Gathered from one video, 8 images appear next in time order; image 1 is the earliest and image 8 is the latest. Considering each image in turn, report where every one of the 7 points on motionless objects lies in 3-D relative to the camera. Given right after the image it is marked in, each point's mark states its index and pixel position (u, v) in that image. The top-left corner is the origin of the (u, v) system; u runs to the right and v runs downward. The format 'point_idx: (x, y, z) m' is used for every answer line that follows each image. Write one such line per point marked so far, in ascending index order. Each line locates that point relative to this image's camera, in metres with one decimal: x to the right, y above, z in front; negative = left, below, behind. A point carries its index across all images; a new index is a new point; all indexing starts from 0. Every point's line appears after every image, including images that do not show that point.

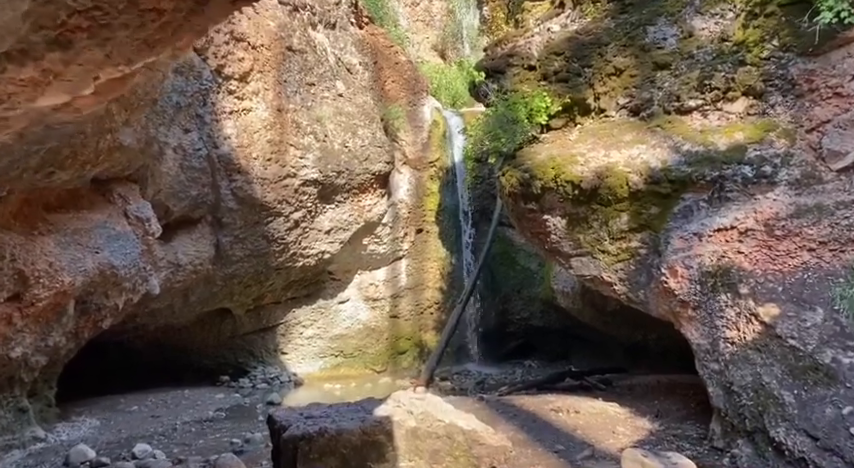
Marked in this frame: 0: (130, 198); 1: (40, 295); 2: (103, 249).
0: (-2.7, +0.3, +5.8) m
1: (-2.8, -0.4, +4.7) m
2: (-2.7, -0.1, +5.4) m
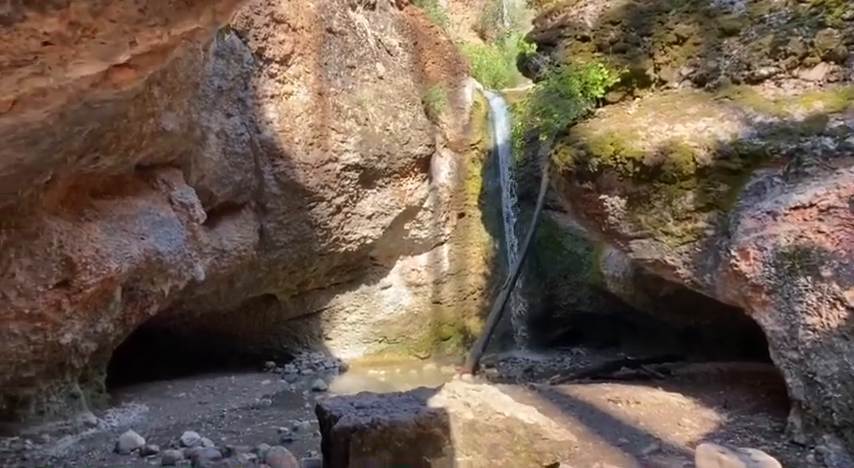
0: (-2.3, +0.5, +5.8) m
1: (-2.5, -0.3, +4.6) m
2: (-2.3, 0.0, +5.3) m
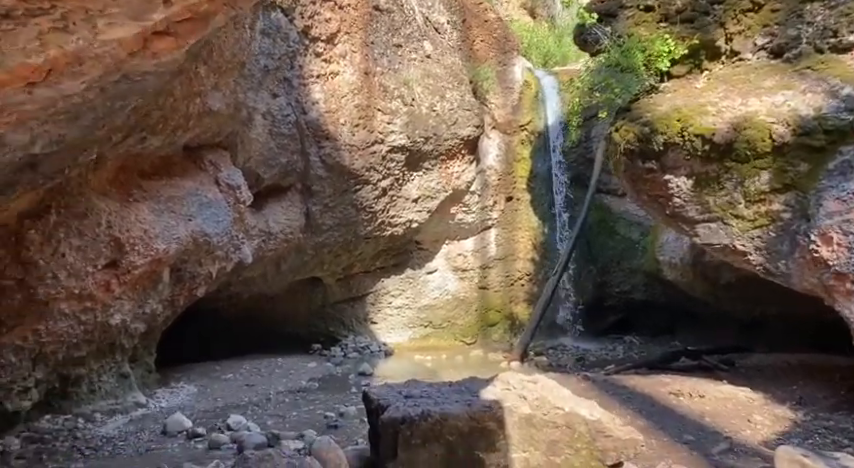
0: (-1.9, +0.6, +5.8) m
1: (-2.1, -0.2, +4.6) m
2: (-1.9, +0.1, +5.3) m
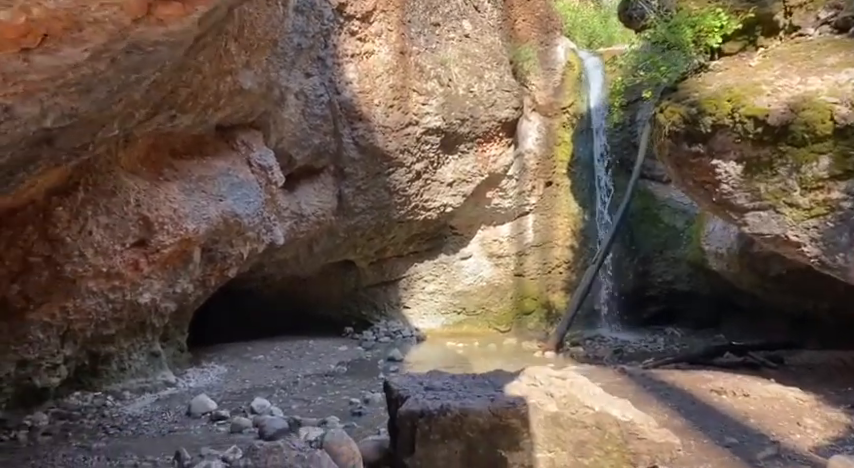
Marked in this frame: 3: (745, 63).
0: (-1.6, +0.8, +5.7) m
1: (-1.9, -0.1, +4.6) m
2: (-1.6, +0.3, +5.2) m
3: (+2.1, +1.2, +4.3) m
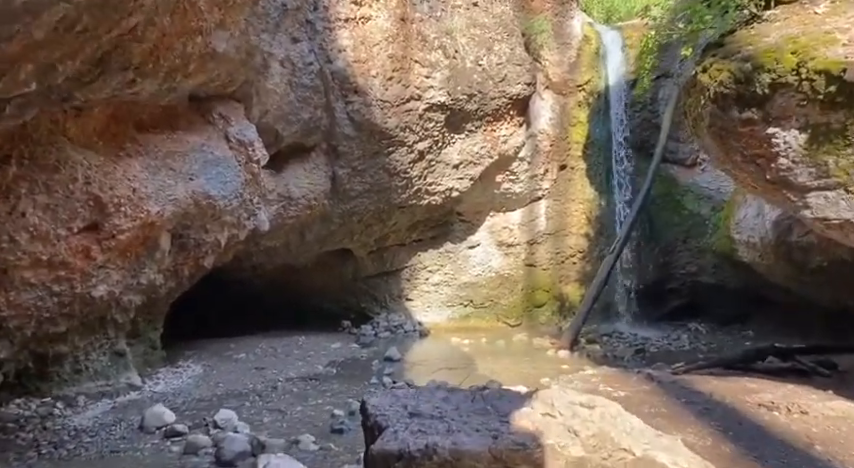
0: (-1.5, +0.9, +5.1) m
1: (-1.9, +0.1, +4.0) m
2: (-1.7, +0.4, +4.6) m
3: (+2.1, +1.2, +3.6) m
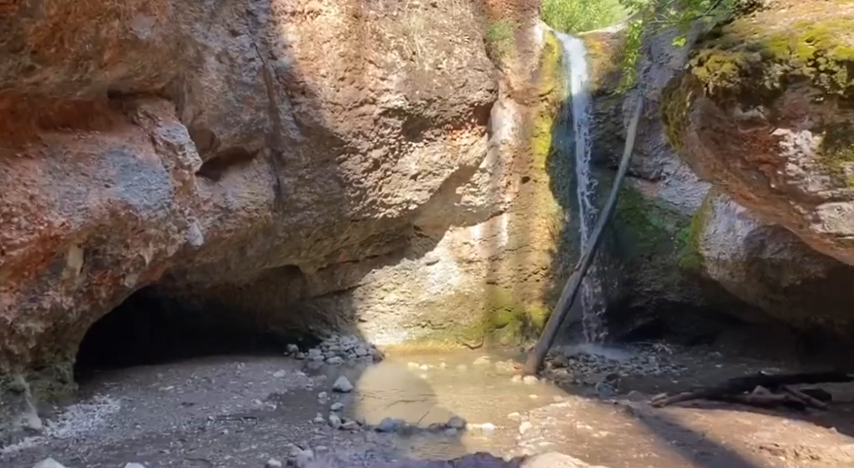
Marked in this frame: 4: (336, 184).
0: (-1.9, +0.8, +4.5) m
1: (-2.2, 0.0, +3.3) m
2: (-1.9, +0.3, +4.0) m
3: (+1.9, +1.1, +3.3) m
4: (-0.9, +0.5, +6.0) m
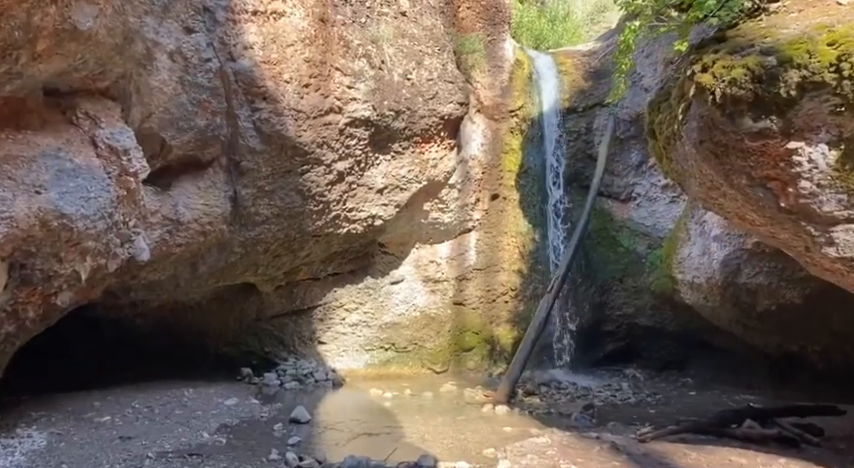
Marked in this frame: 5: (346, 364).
0: (-2.1, +0.7, +4.0) m
1: (-2.3, -0.1, +2.9) m
2: (-2.1, +0.3, +3.6) m
3: (+1.8, +1.0, +3.1) m
4: (-1.2, +0.3, +5.7) m
5: (-0.9, -1.4, +6.9) m
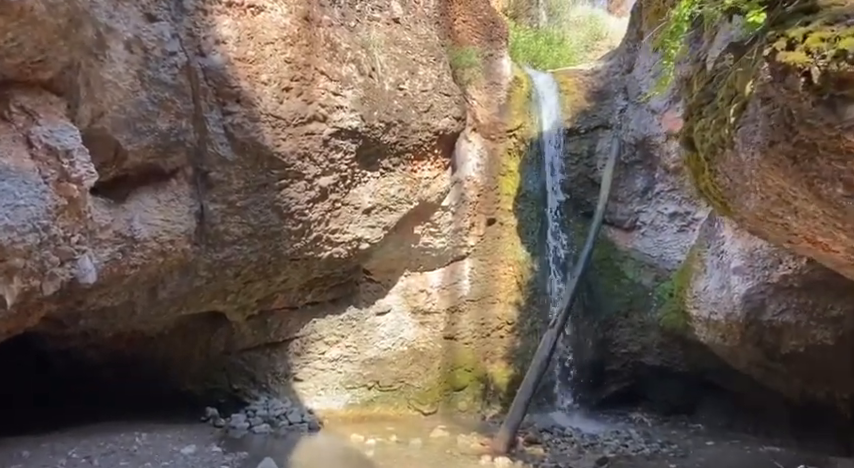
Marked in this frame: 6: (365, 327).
0: (-2.1, +0.6, +3.4) m
1: (-2.3, -0.1, +2.2) m
2: (-2.1, +0.2, +2.9) m
3: (+1.8, +0.9, +2.6) m
4: (-1.2, +0.1, +5.0) m
5: (-1.0, -1.6, +6.2) m
6: (-0.6, -0.9, +6.4) m
